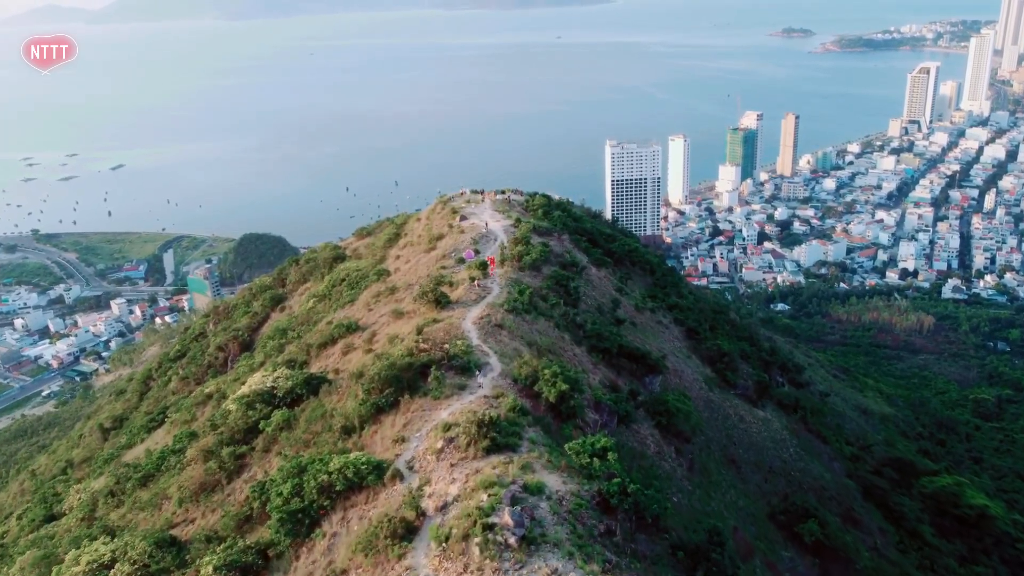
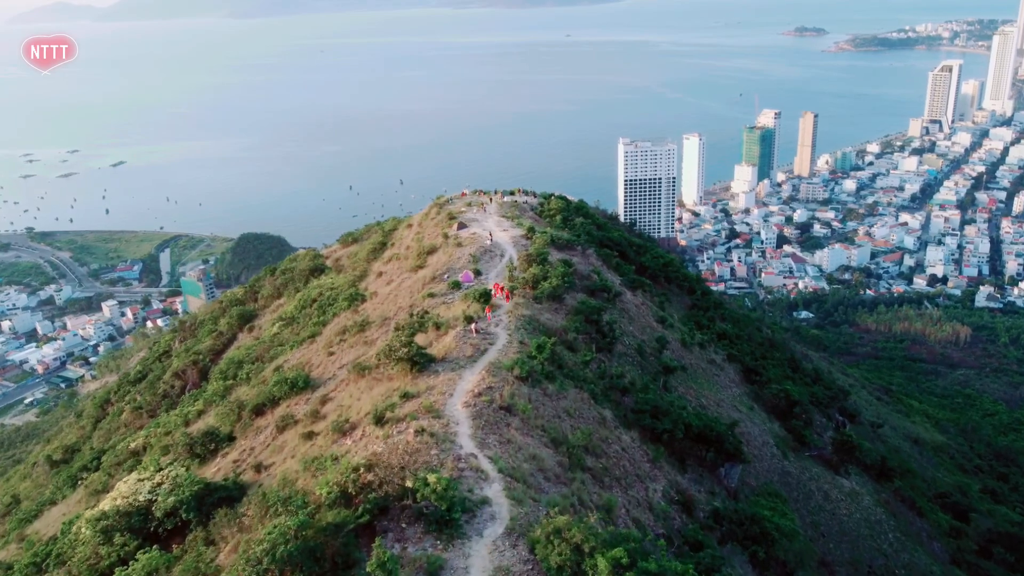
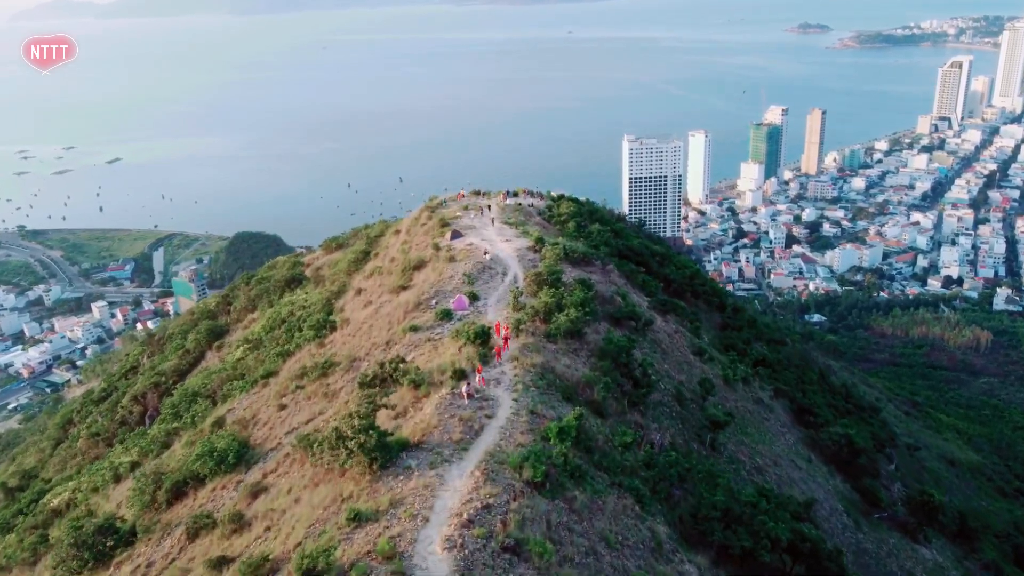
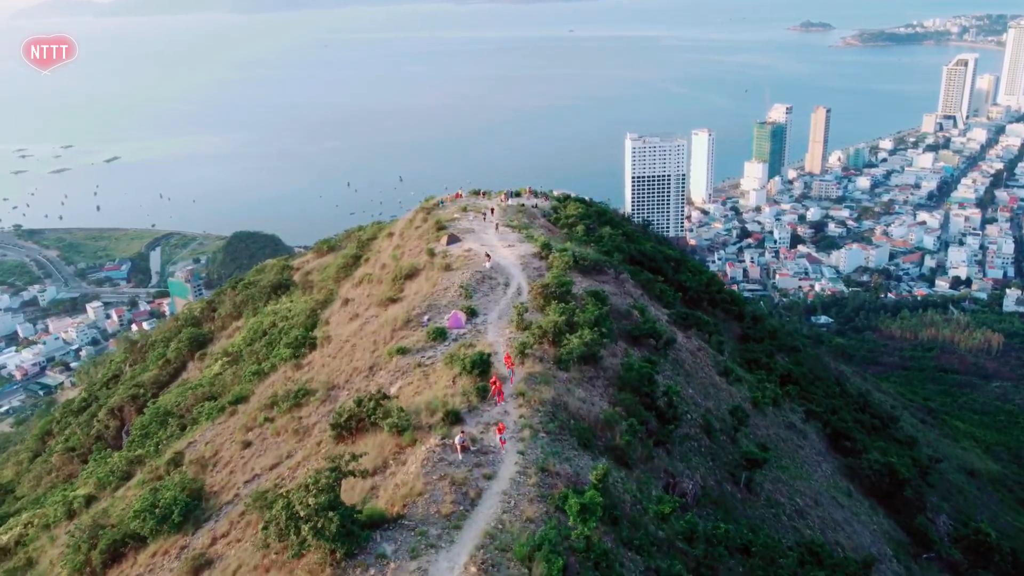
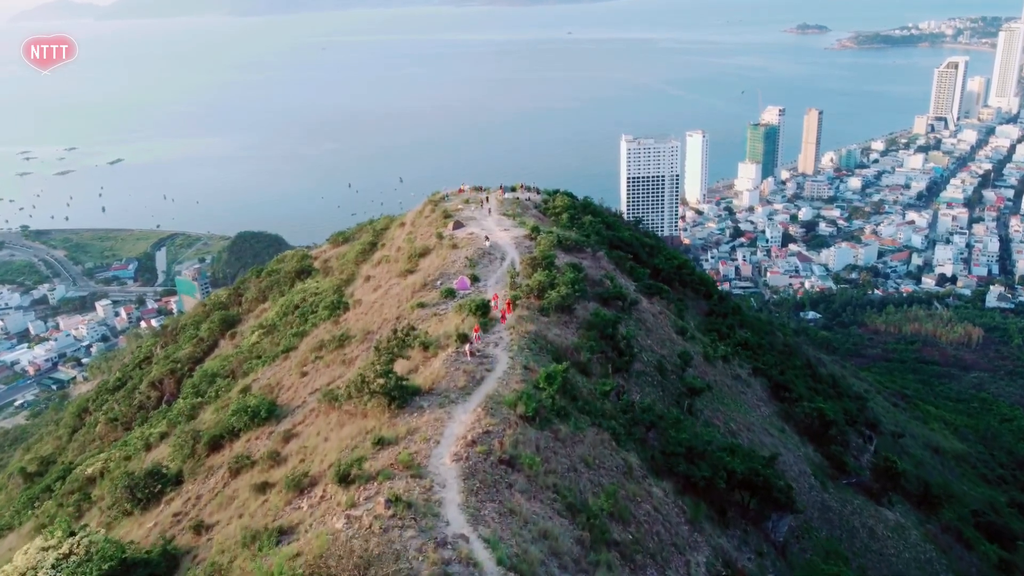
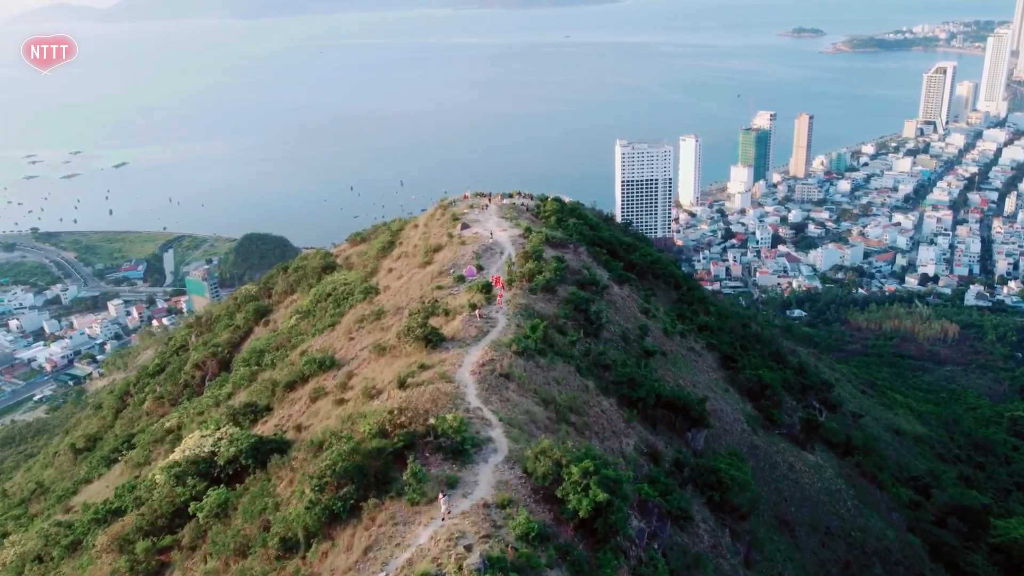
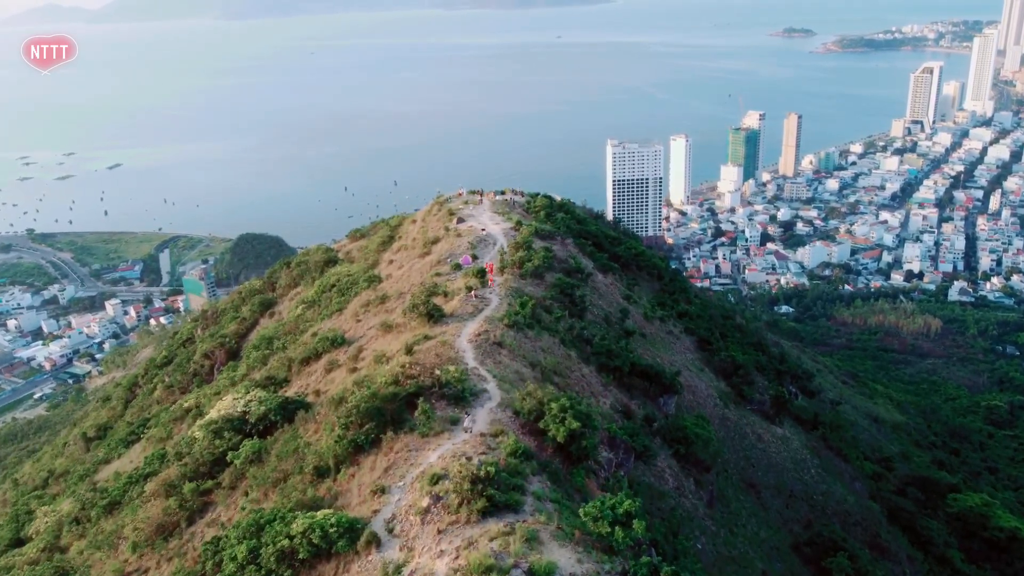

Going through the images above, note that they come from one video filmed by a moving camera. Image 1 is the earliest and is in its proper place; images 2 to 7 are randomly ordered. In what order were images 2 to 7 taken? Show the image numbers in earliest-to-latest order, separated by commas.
7, 6, 2, 5, 3, 4
